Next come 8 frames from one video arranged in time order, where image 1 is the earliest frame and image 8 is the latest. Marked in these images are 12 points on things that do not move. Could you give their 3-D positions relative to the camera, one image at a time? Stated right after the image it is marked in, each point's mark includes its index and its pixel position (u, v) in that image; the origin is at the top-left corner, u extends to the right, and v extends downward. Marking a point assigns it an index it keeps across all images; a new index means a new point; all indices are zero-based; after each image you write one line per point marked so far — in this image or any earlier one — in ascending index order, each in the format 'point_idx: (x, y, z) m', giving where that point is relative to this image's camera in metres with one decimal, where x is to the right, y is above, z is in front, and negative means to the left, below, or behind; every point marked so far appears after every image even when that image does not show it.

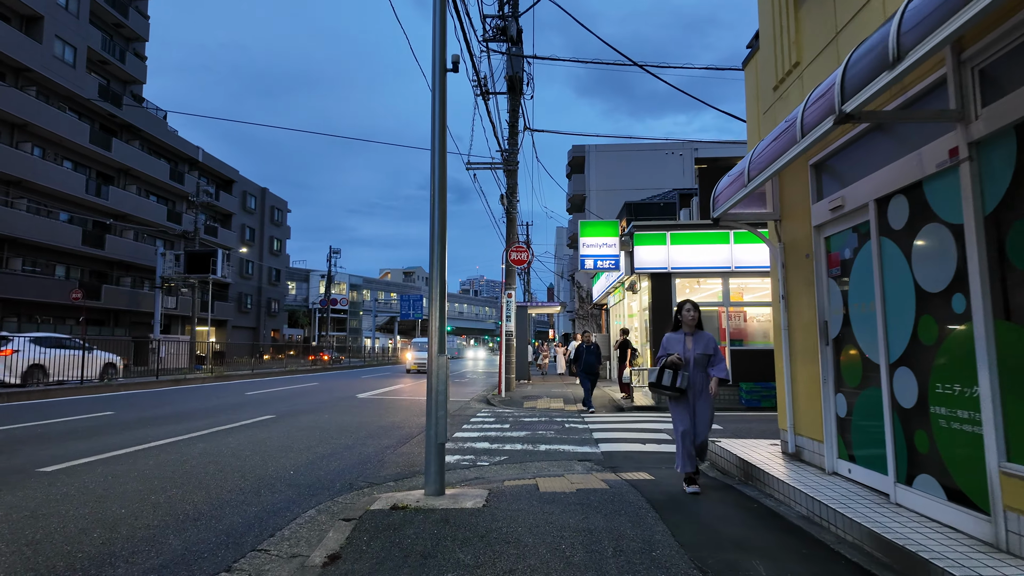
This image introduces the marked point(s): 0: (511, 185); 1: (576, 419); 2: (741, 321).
0: (-0.1, +2.9, +16.7) m
1: (+1.2, -2.3, +10.5) m
2: (+5.0, -0.7, +13.0) m
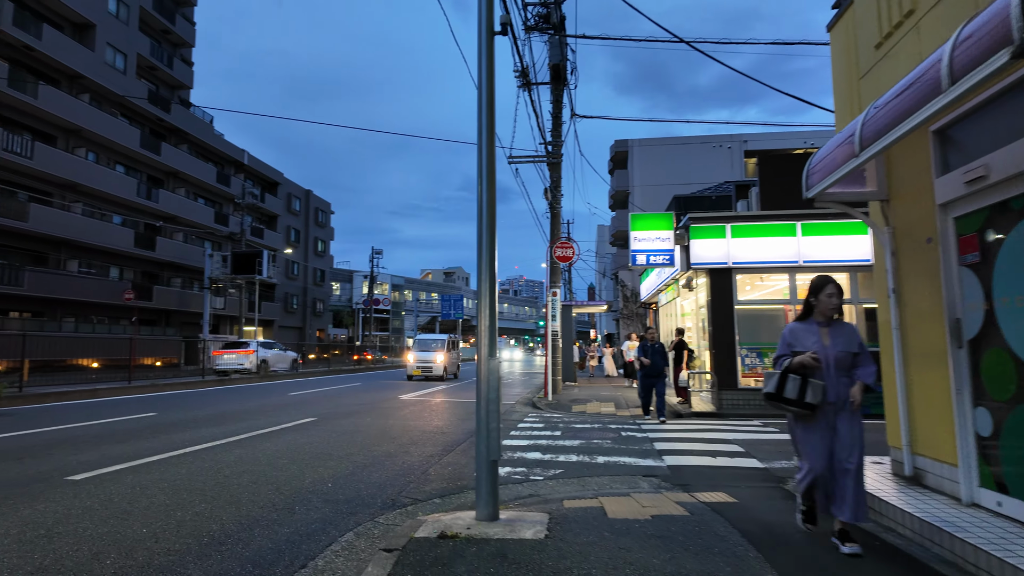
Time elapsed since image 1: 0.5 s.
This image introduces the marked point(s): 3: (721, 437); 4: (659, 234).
0: (+1.2, +3.0, +16.0) m
1: (+2.0, -2.3, +9.8) m
2: (+6.0, -0.7, +12.0) m
3: (+3.1, -2.2, +8.7) m
4: (+3.2, +1.2, +12.6) m
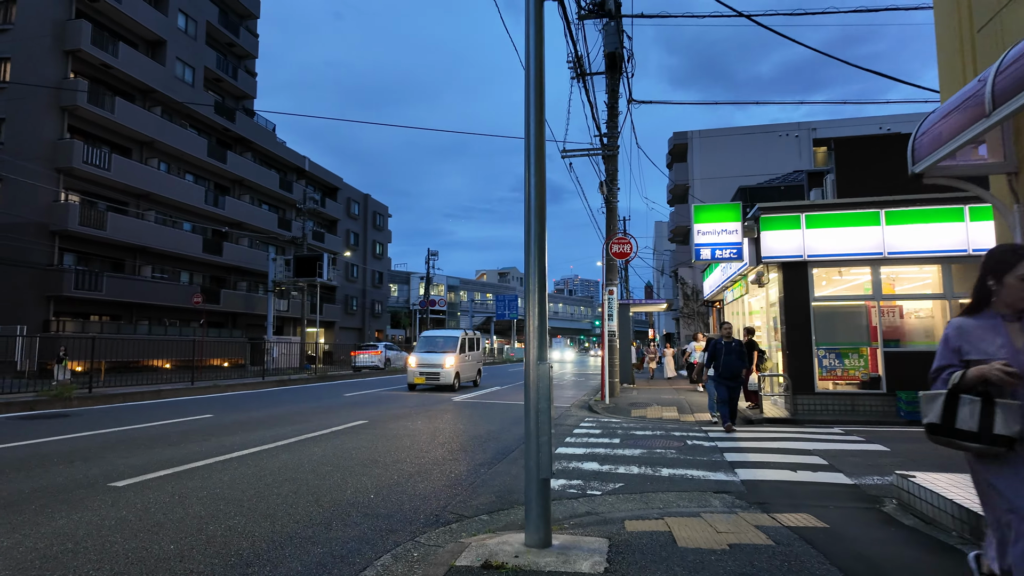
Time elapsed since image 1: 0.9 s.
0: (+2.6, +3.0, +15.4) m
1: (+2.9, -2.2, +9.0) m
2: (+7.0, -0.6, +10.8) m
3: (+3.8, -2.1, +7.9) m
4: (+4.3, +1.2, +11.8) m
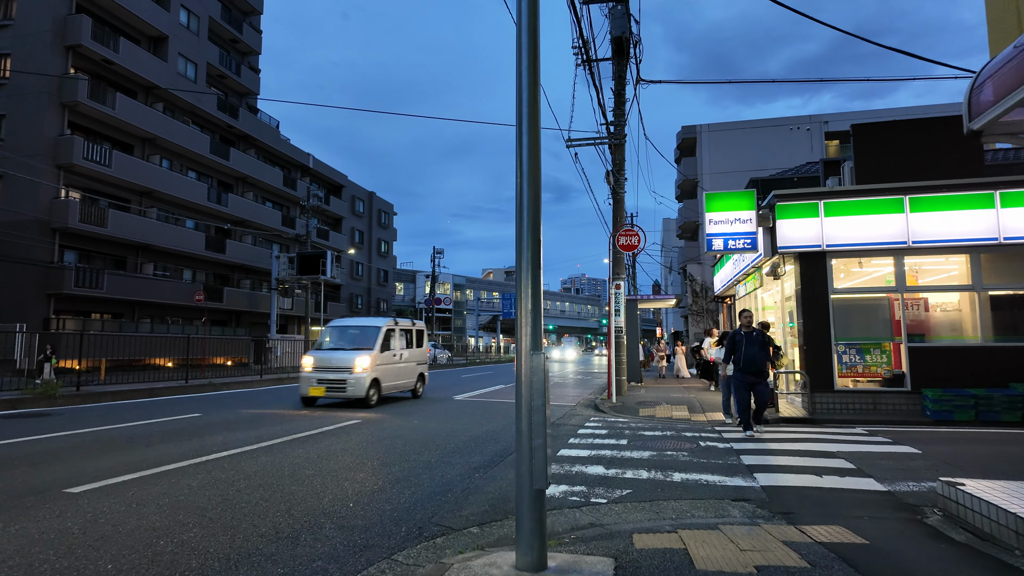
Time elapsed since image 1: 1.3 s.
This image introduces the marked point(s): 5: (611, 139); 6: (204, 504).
0: (+2.6, +3.2, +14.8) m
1: (+2.9, -2.1, +8.5) m
2: (+7.1, -0.4, +10.2) m
3: (+3.8, -2.0, +7.3) m
4: (+4.3, +1.4, +11.2) m
5: (+2.5, +3.8, +15.1) m
6: (-2.5, -1.7, +4.7) m
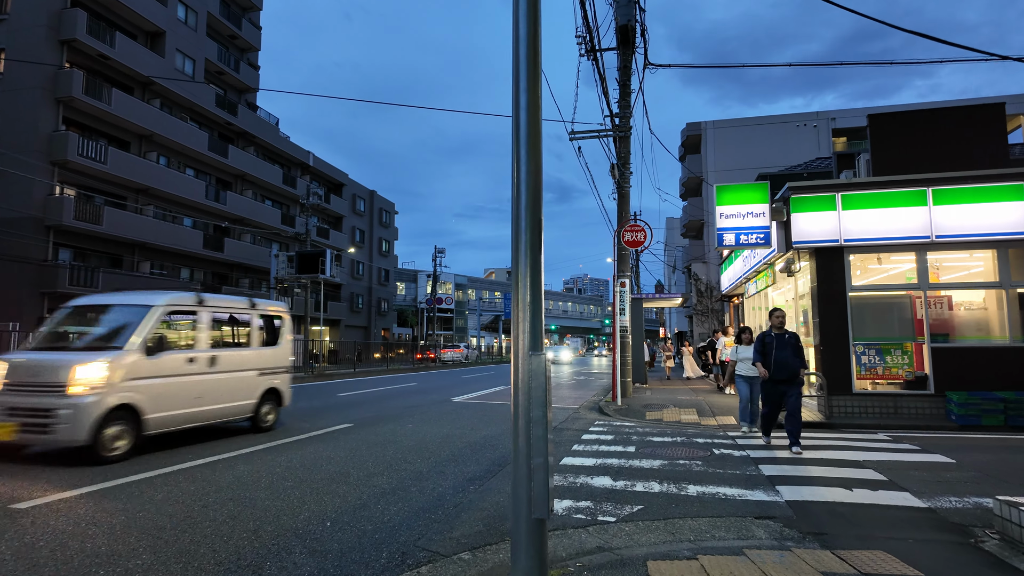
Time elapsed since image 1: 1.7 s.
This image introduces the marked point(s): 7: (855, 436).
0: (+2.7, +3.2, +14.2) m
1: (+2.9, -2.0, +7.9) m
2: (+7.1, -0.4, +9.7) m
3: (+3.8, -1.9, +6.8) m
4: (+4.3, +1.4, +10.6) m
5: (+2.6, +3.8, +14.5) m
6: (-2.5, -1.7, +4.2) m
7: (+4.9, -2.1, +8.4) m
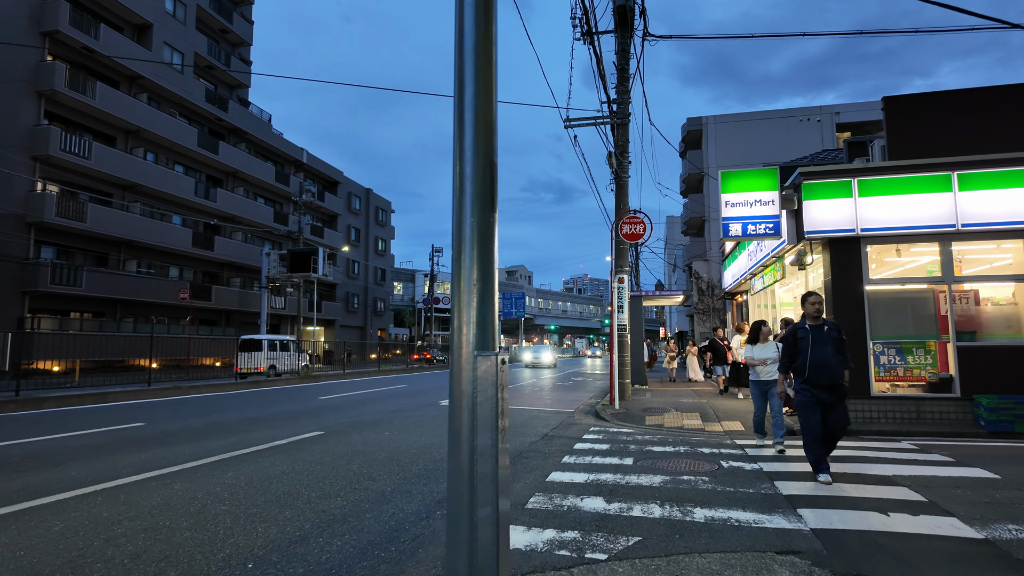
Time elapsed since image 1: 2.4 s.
0: (+2.5, +3.3, +13.4) m
1: (+2.7, -2.0, +7.1) m
2: (+6.9, -0.3, +8.8) m
3: (+3.6, -1.8, +6.0) m
4: (+4.1, +1.5, +9.8) m
5: (+2.4, +3.9, +13.7) m
6: (-2.7, -1.6, +3.4) m
7: (+4.7, -2.0, +7.6) m
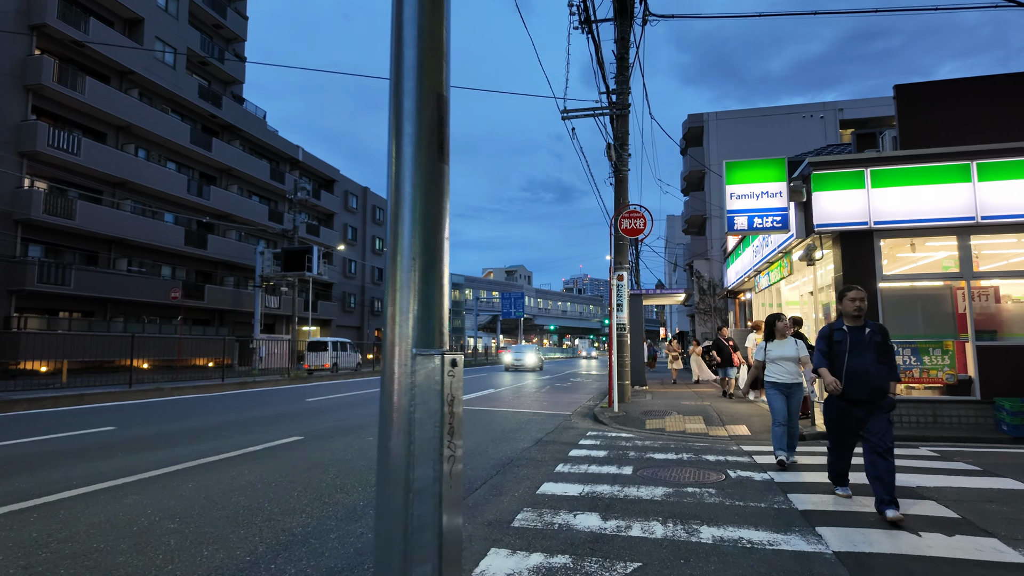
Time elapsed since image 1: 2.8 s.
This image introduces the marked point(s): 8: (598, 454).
0: (+2.3, +3.4, +12.9) m
1: (+2.6, -1.9, +6.6) m
2: (+6.8, -0.2, +8.3) m
3: (+3.5, -1.8, +5.5) m
4: (+4.0, +1.6, +9.3) m
5: (+2.2, +4.0, +13.2) m
6: (-2.8, -1.5, +2.8) m
7: (+4.6, -2.0, +7.1) m
8: (+1.0, -2.0, +7.0) m
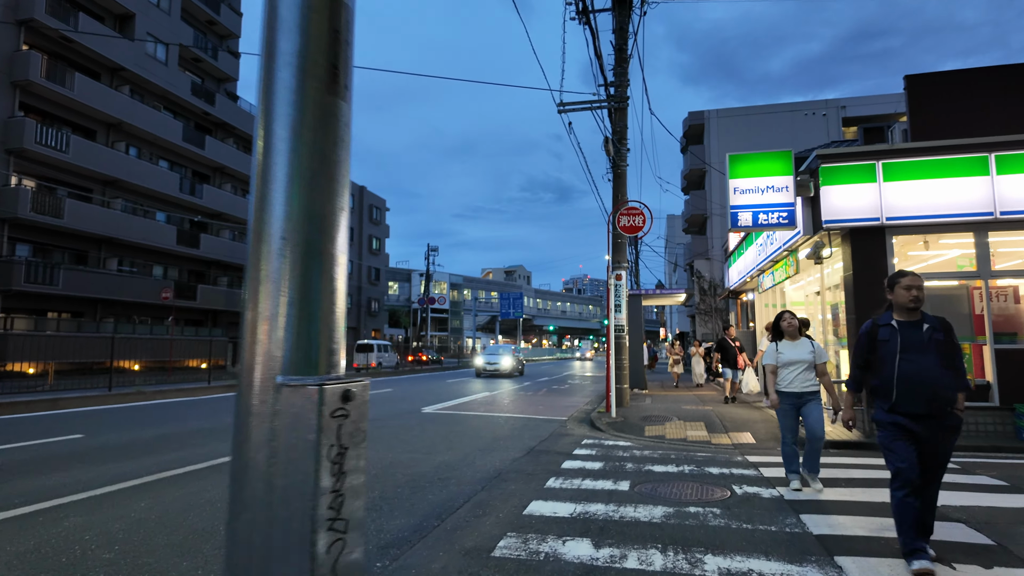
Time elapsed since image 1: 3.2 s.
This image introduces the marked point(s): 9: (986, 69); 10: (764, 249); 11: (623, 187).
0: (+2.2, +3.4, +12.5) m
1: (+2.5, -1.9, +6.1) m
2: (+6.6, -0.2, +7.9) m
3: (+3.4, -1.8, +5.0) m
4: (+3.9, +1.6, +8.8) m
5: (+2.1, +4.0, +12.7) m
6: (-2.9, -1.5, +2.4) m
7: (+4.4, -1.9, +6.6) m
8: (+0.9, -2.0, +6.6) m
9: (+8.0, +3.7, +9.9) m
10: (+4.9, +0.7, +11.6) m
11: (+2.3, +2.1, +12.1) m
